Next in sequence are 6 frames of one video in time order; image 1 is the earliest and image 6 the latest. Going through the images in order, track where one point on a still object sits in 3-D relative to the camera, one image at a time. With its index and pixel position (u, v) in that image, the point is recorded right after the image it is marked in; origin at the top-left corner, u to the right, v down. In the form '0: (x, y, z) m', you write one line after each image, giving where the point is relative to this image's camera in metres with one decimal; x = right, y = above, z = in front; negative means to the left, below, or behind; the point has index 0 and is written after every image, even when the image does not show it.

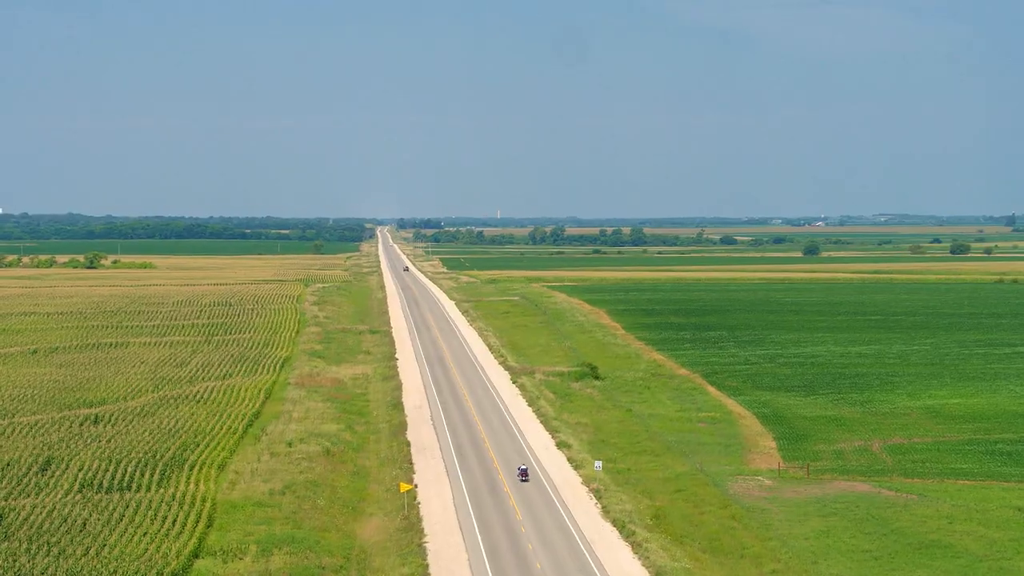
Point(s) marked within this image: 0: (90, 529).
0: (-8.2, -4.7, +18.1) m
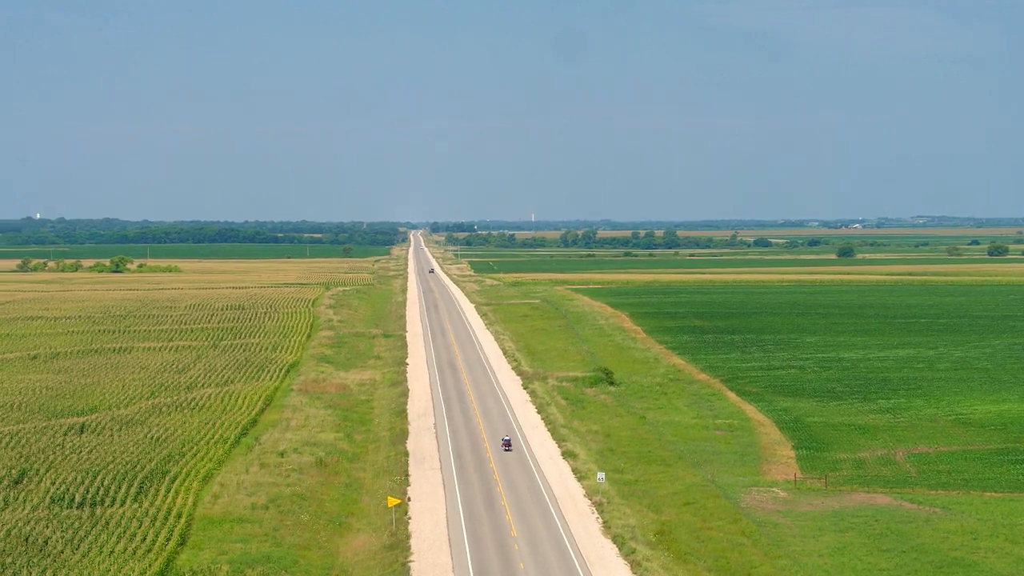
0: (-8.5, -4.8, +17.2) m
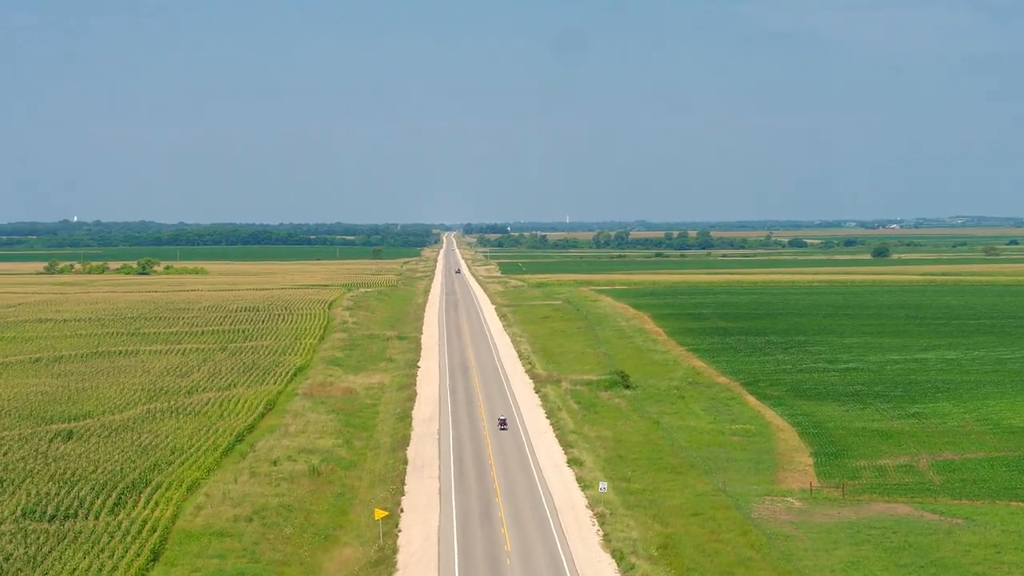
0: (-8.7, -4.9, +16.5) m
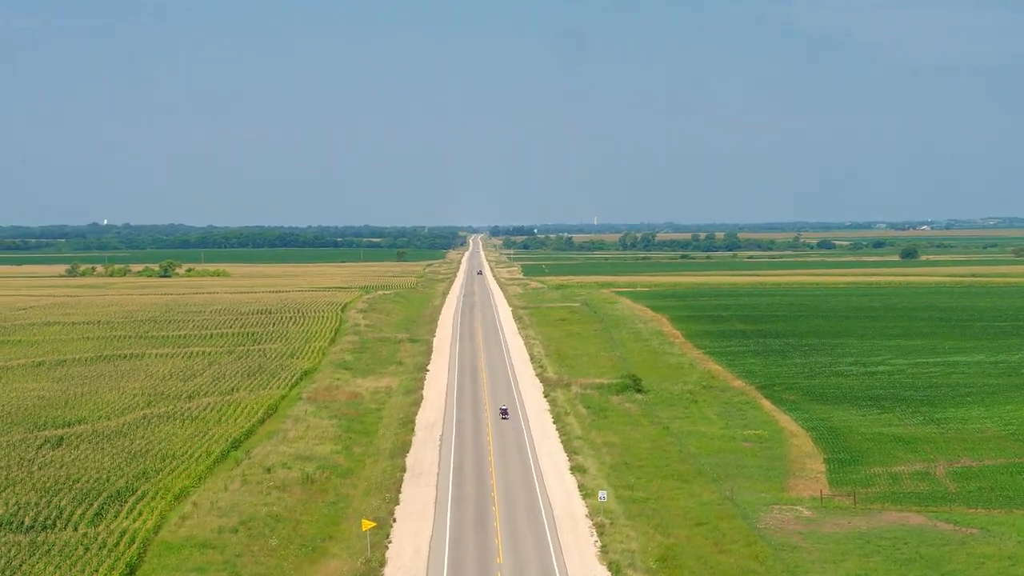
0: (-9.0, -5.0, +16.0) m
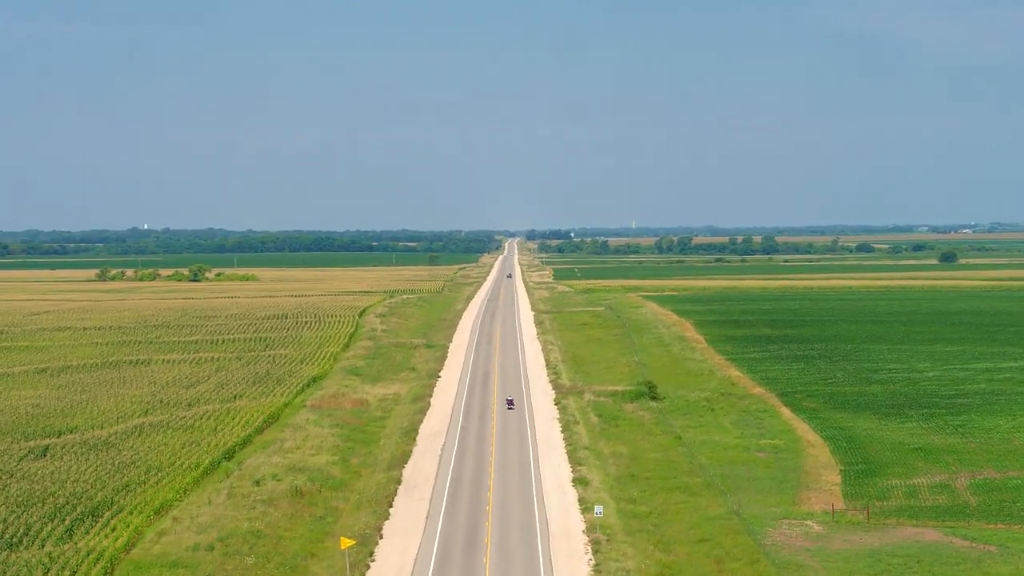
0: (-9.4, -5.1, +15.5) m
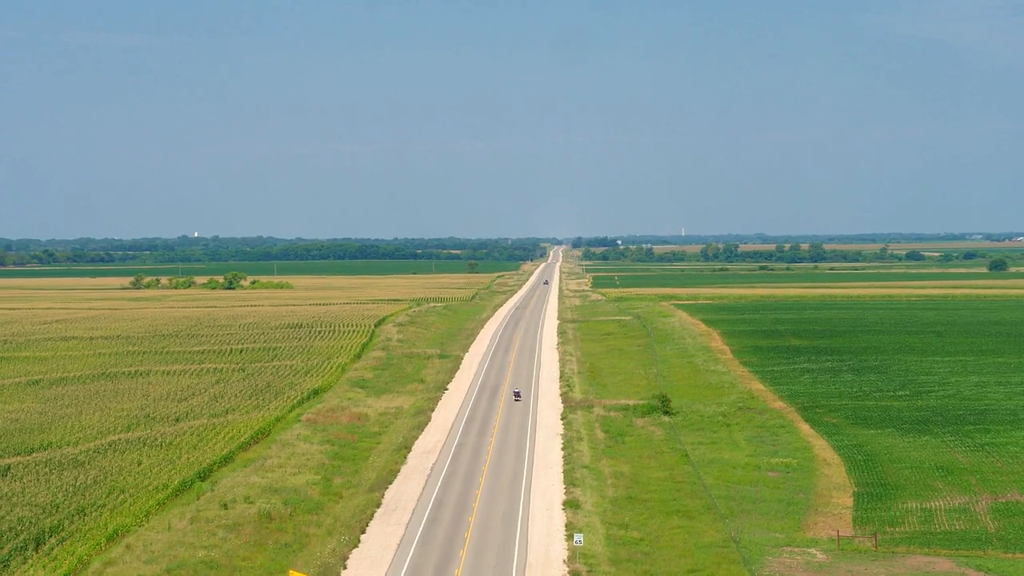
0: (-10.3, -5.4, +14.6) m
